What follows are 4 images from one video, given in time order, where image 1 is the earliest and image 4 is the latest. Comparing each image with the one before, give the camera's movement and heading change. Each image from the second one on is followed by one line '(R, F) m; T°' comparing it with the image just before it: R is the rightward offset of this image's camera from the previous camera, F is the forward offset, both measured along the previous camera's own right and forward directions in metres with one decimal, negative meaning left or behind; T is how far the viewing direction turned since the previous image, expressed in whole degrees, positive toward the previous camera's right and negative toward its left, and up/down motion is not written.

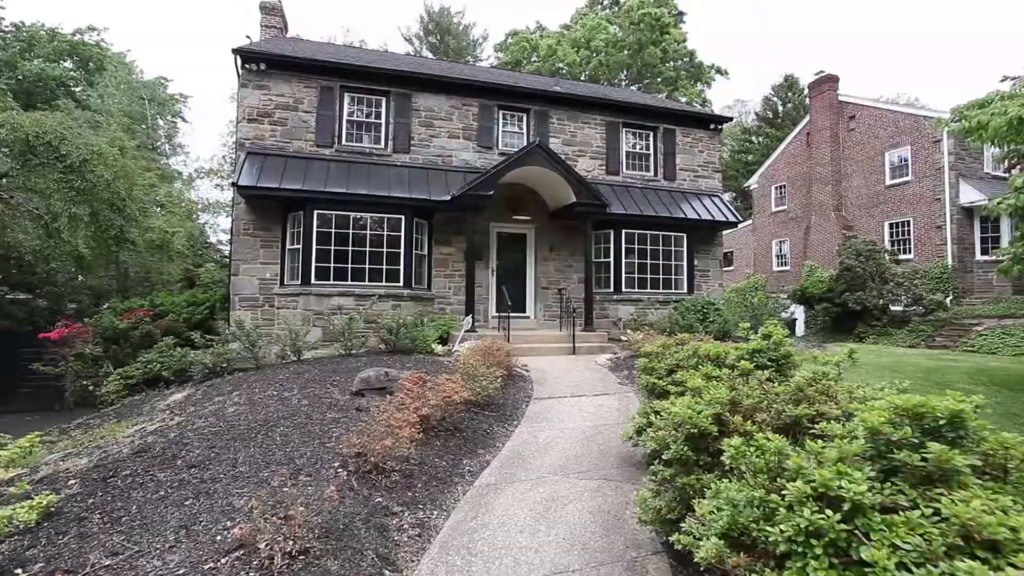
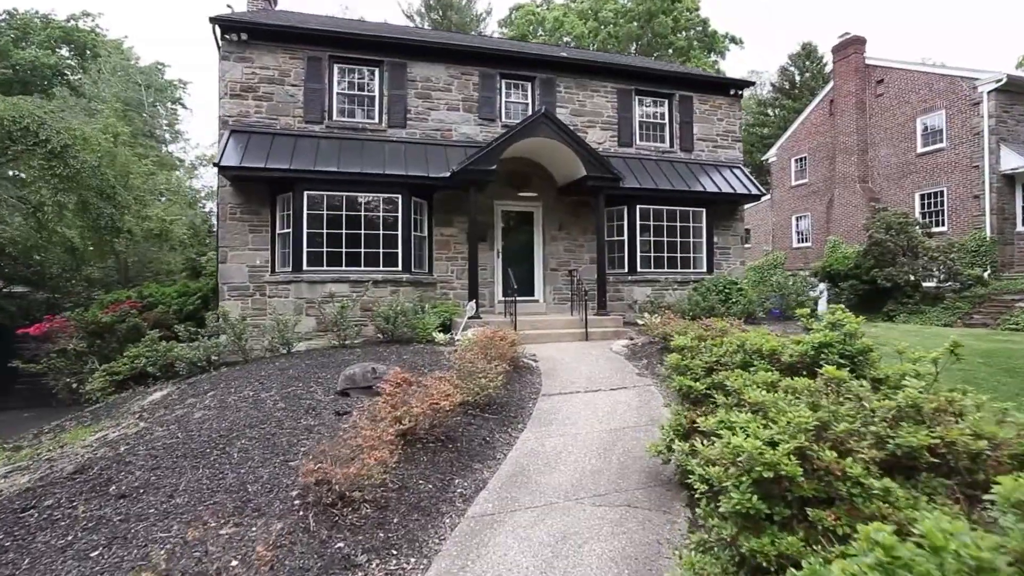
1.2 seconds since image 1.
(+0.1, +0.7) m; -1°
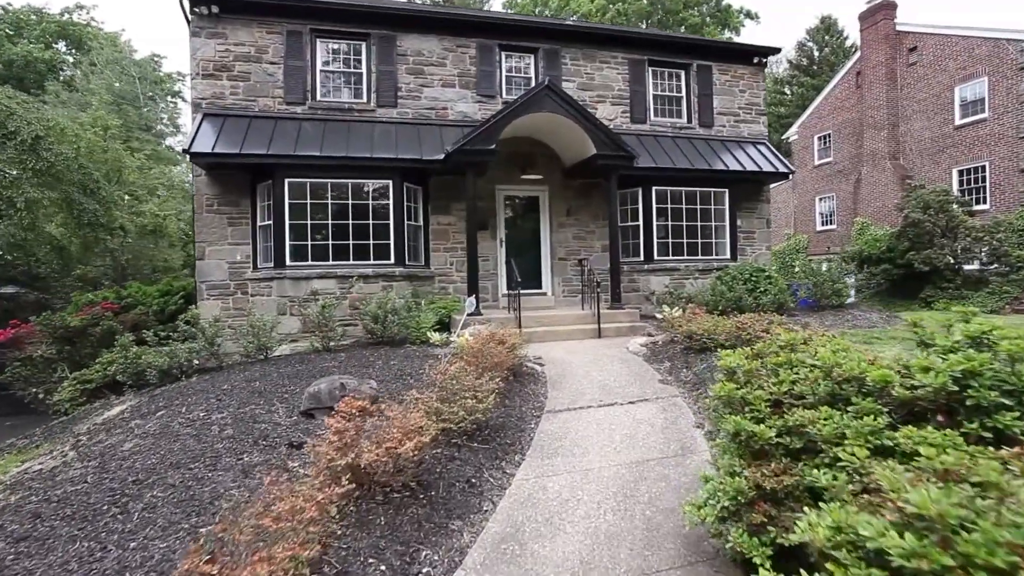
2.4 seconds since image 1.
(+0.1, +0.9) m; -1°
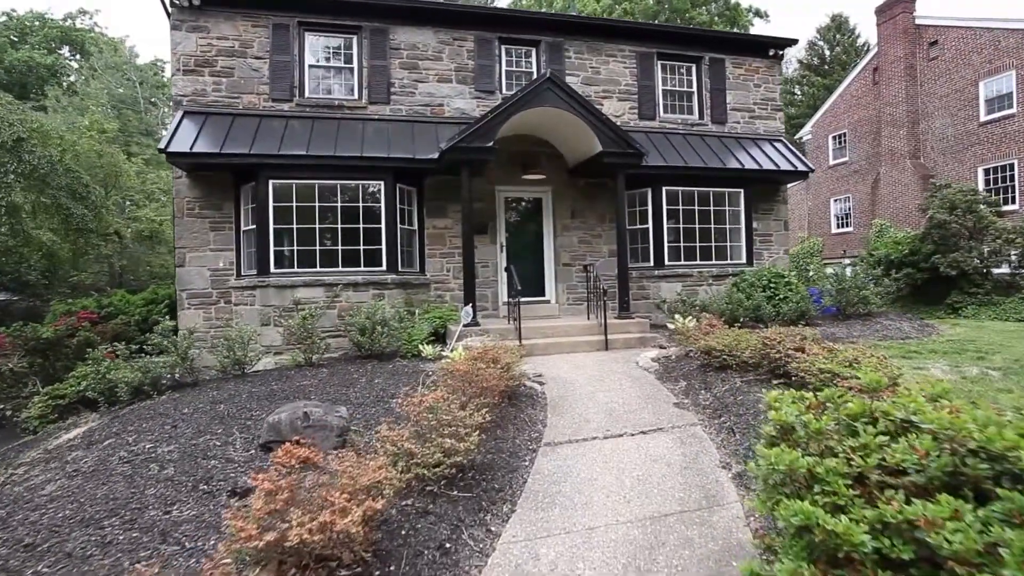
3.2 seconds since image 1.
(+0.1, +0.6) m; -1°
